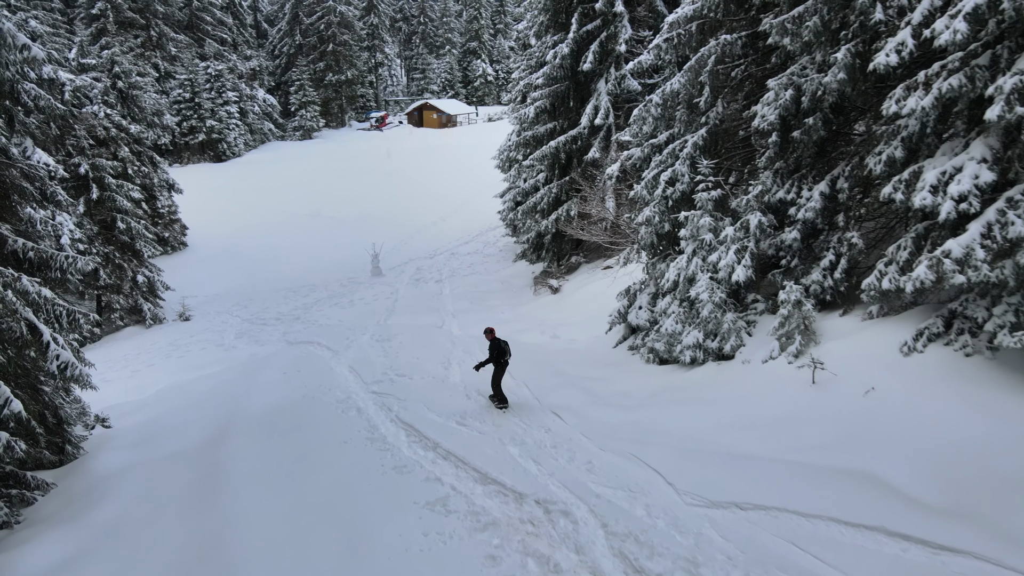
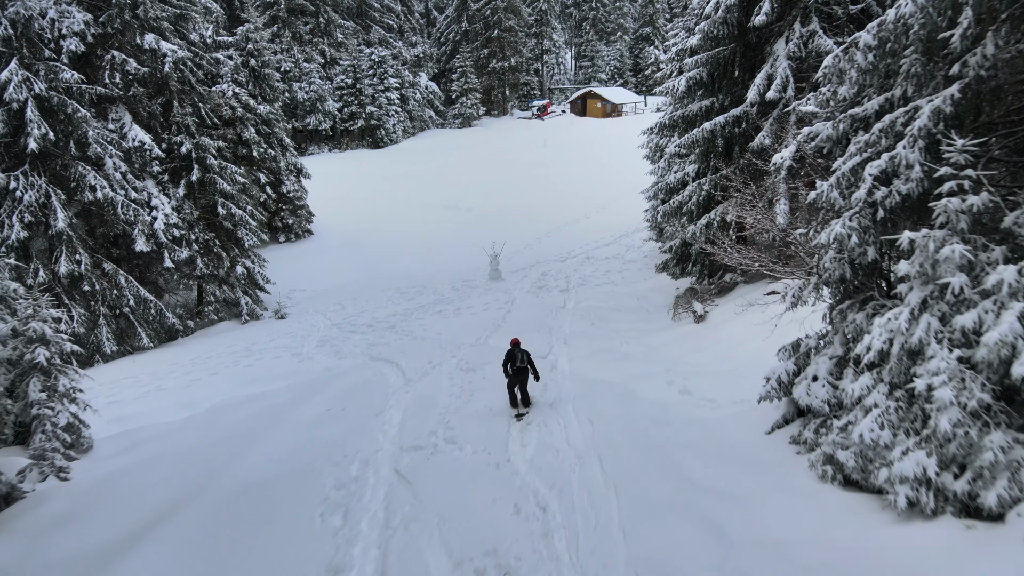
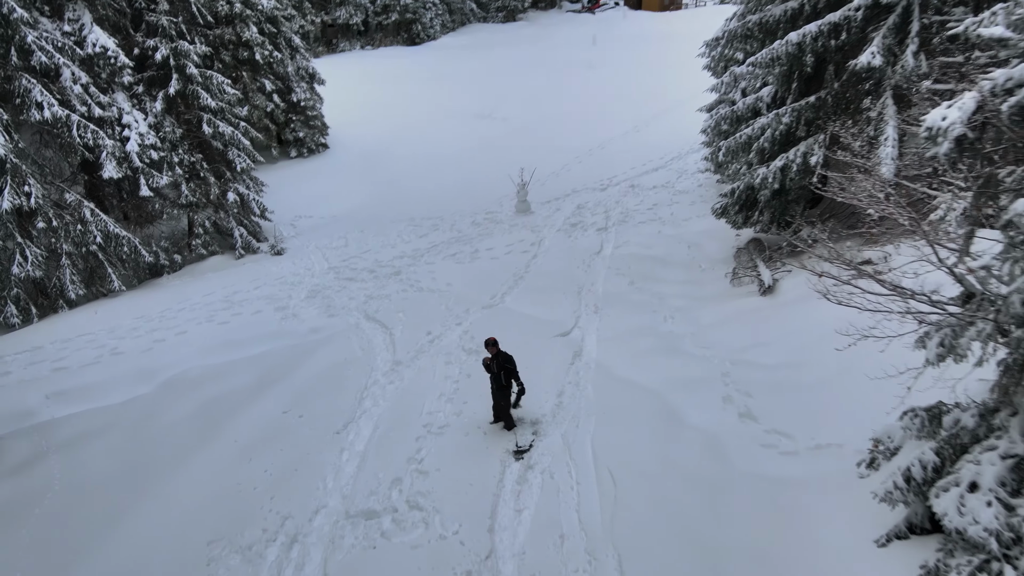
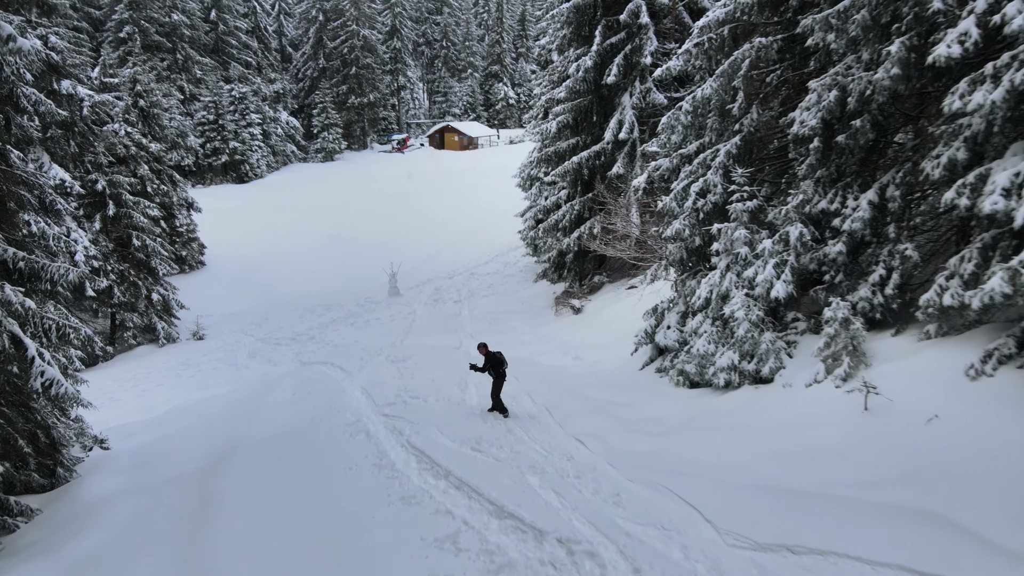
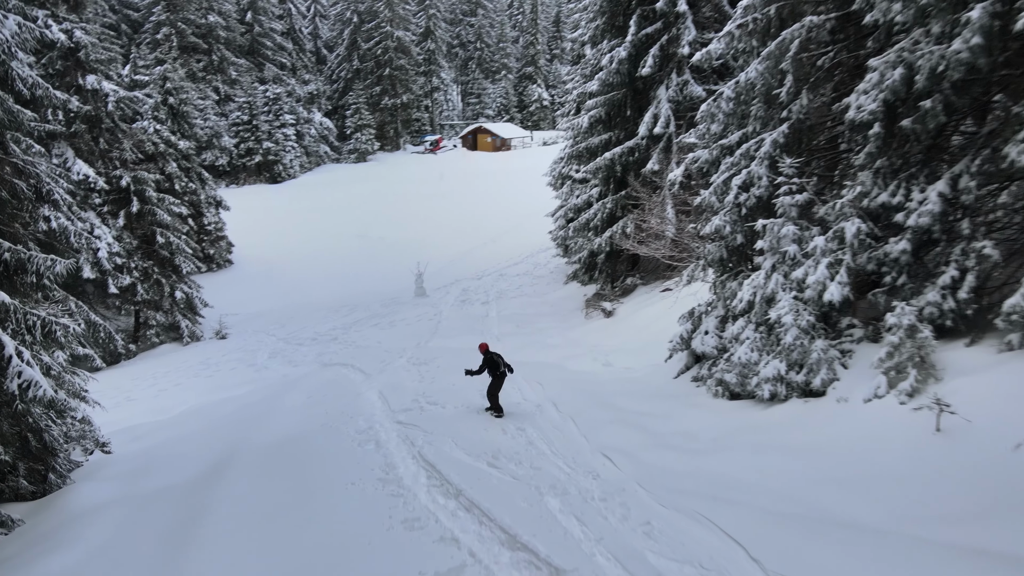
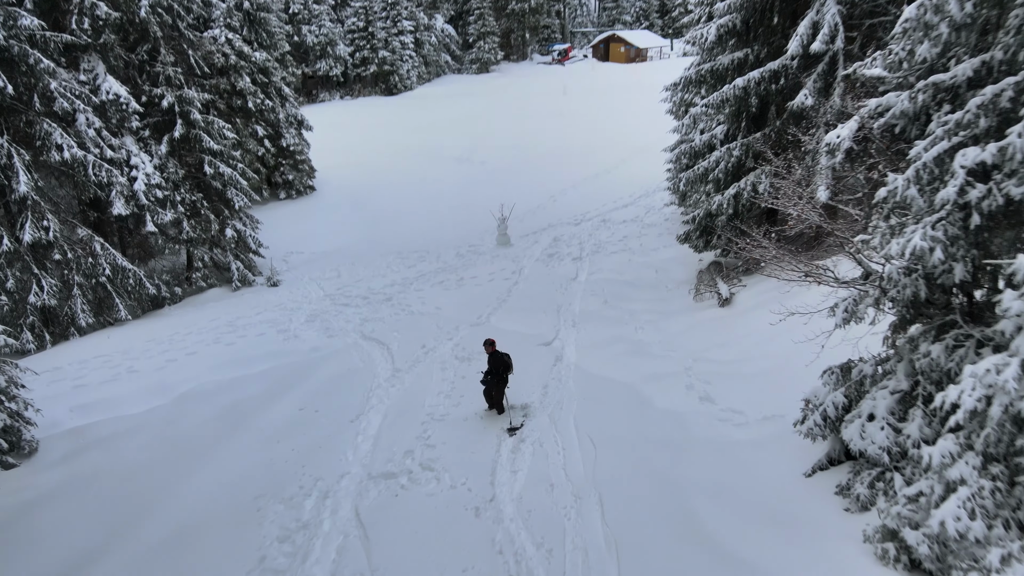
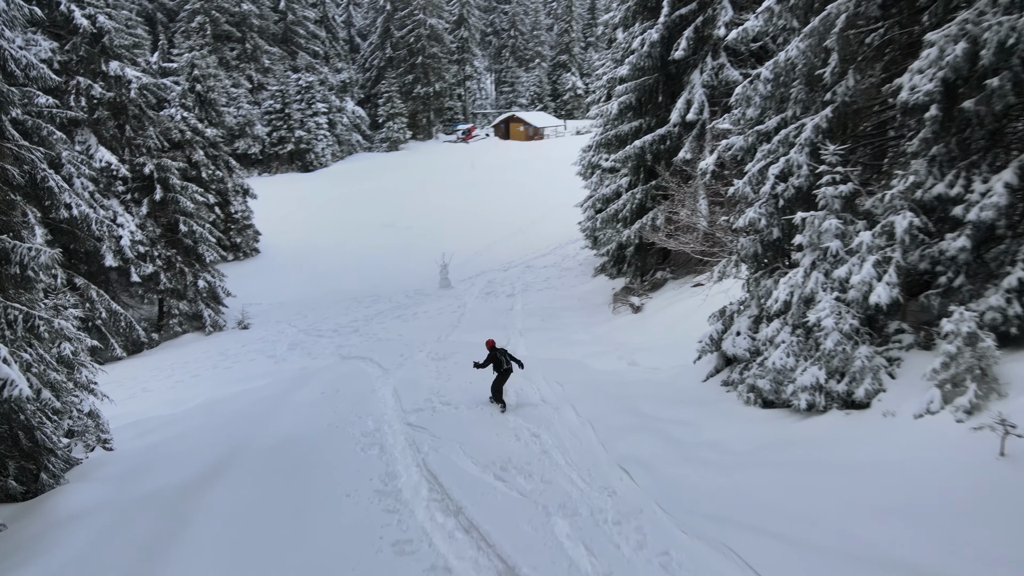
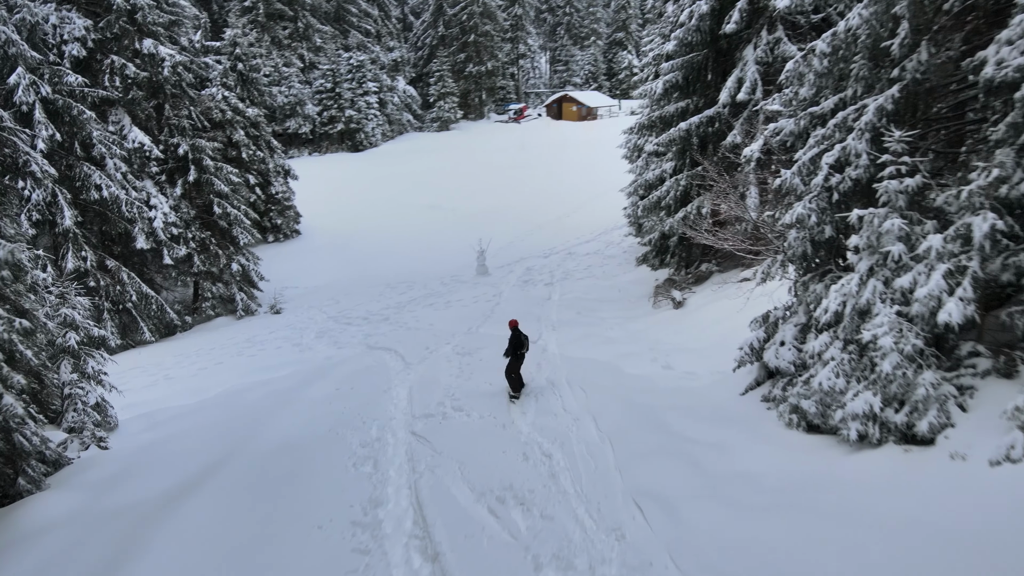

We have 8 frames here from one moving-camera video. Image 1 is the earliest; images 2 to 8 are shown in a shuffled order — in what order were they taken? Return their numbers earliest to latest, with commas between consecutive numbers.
4, 5, 7, 8, 2, 6, 3
